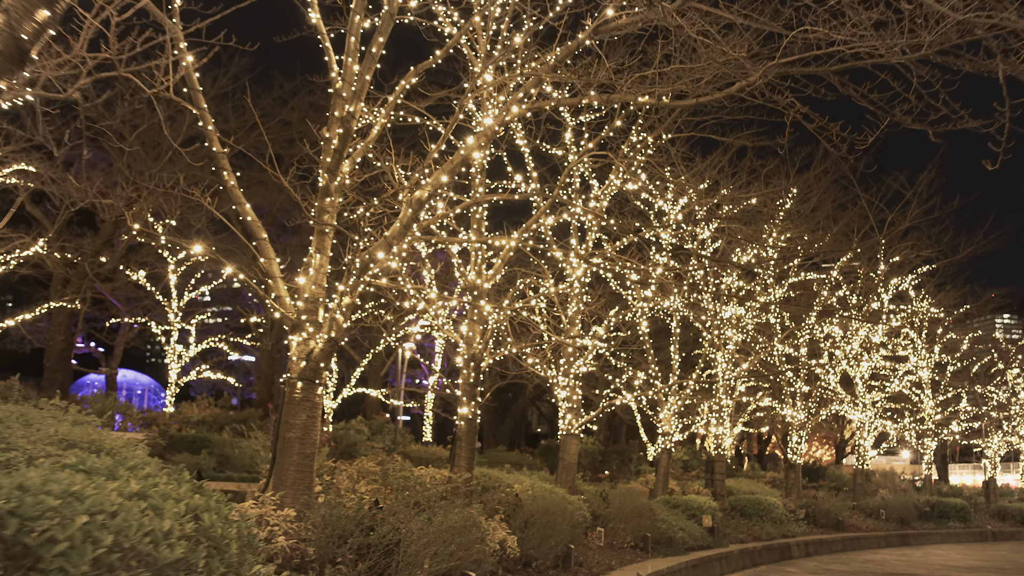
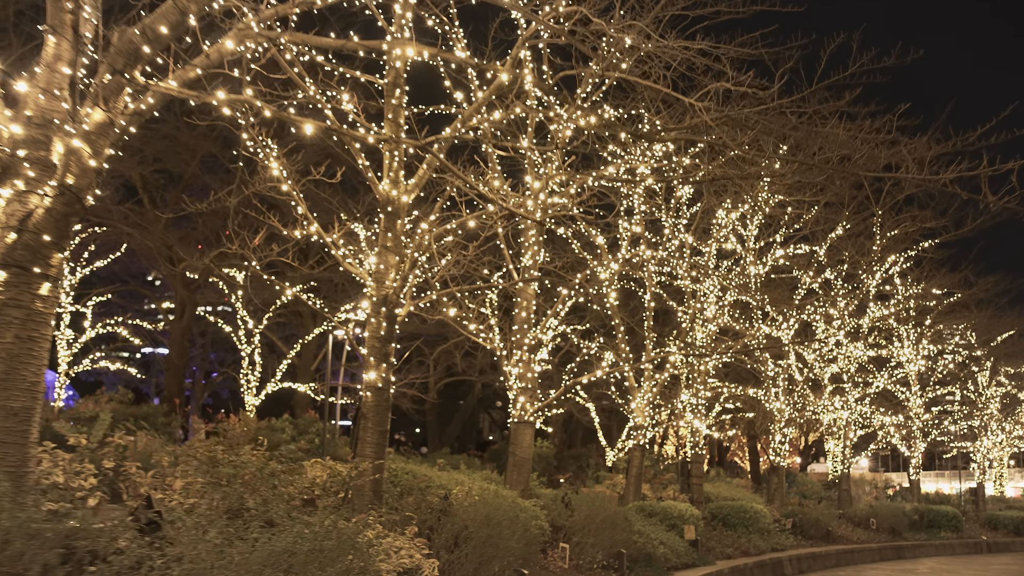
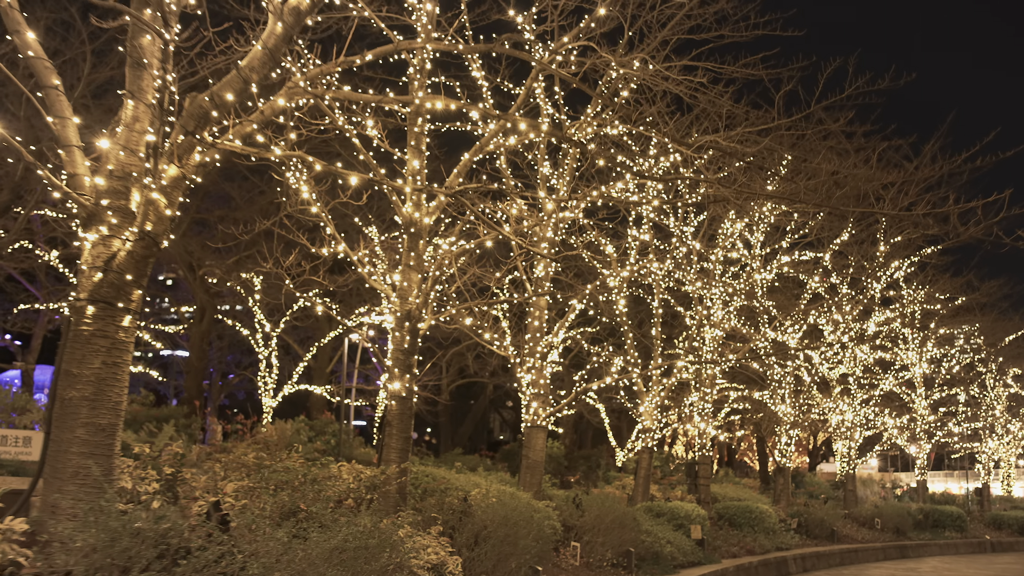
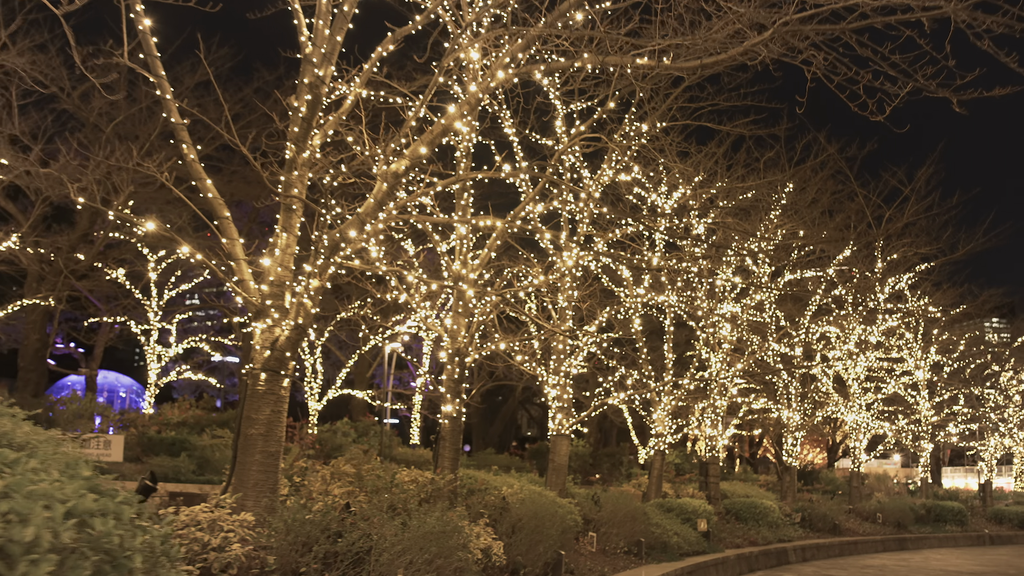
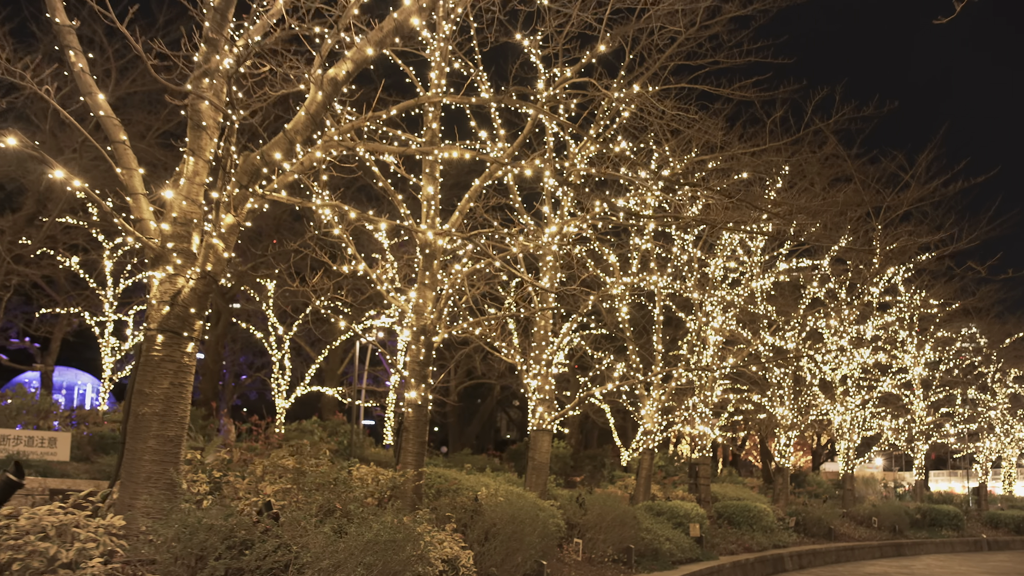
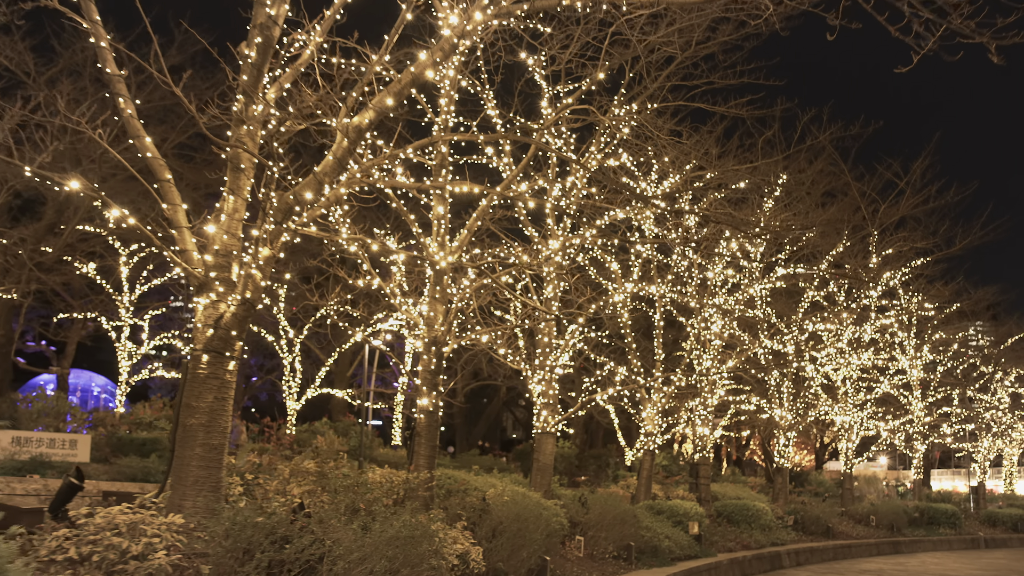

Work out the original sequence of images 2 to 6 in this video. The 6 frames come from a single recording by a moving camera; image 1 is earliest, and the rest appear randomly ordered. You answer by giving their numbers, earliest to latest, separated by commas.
4, 6, 5, 3, 2
